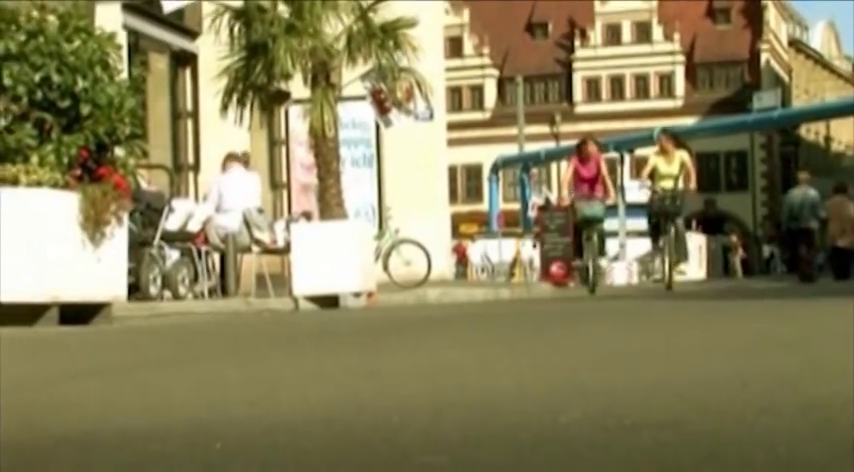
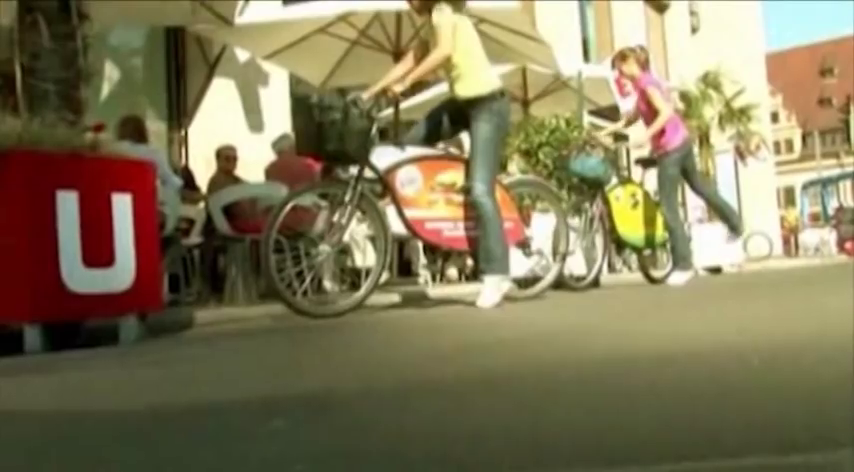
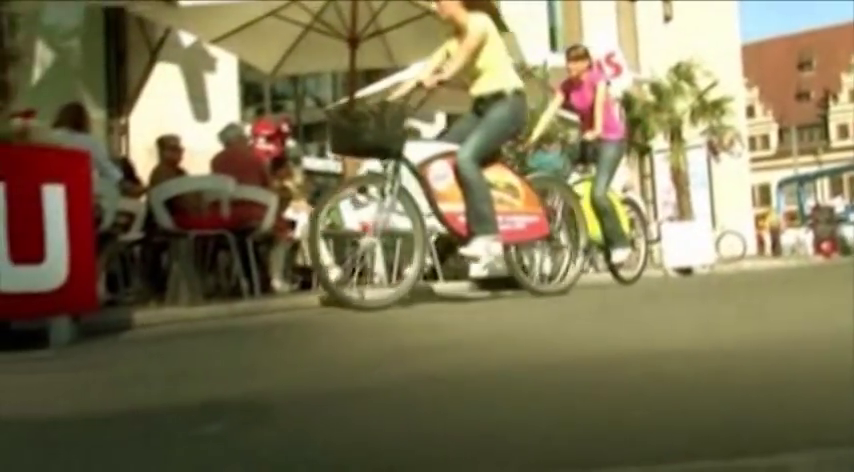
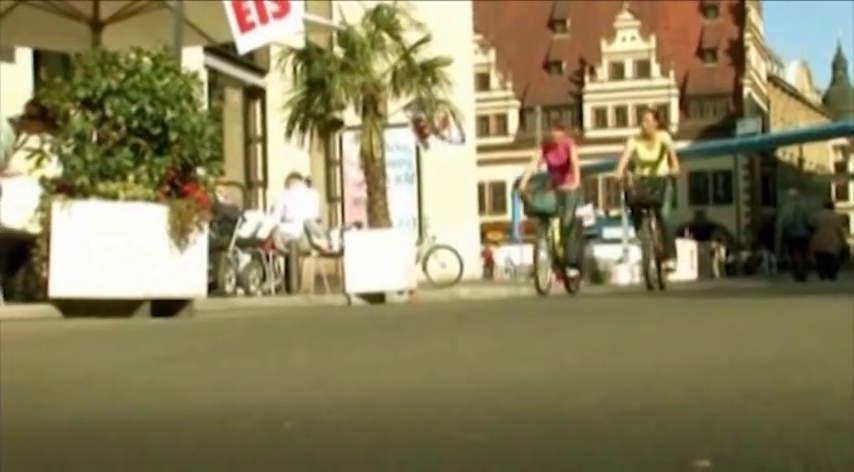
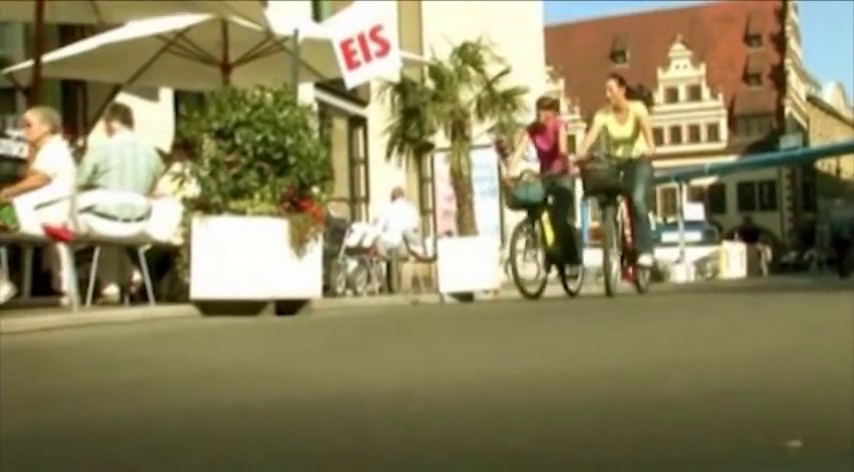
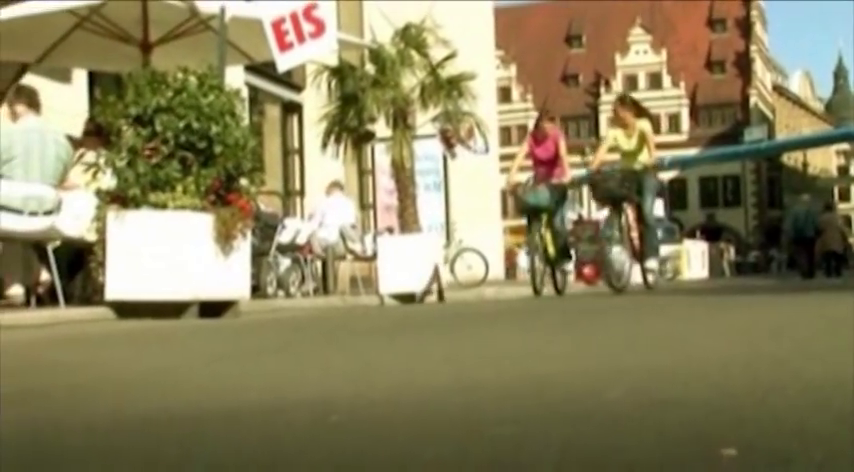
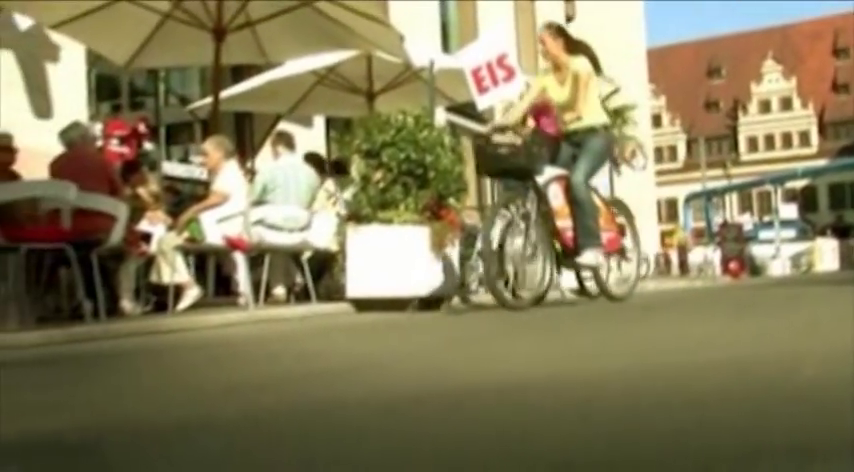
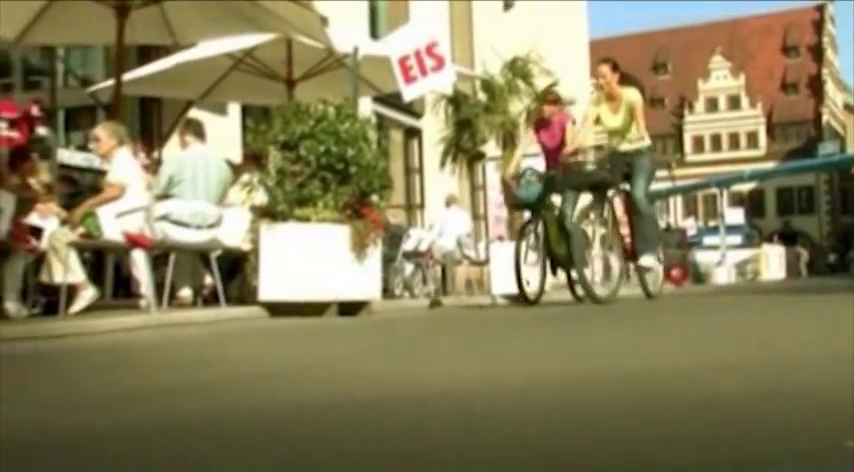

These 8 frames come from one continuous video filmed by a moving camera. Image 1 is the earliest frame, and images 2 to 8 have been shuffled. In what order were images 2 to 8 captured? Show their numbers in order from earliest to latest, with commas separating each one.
4, 6, 5, 8, 7, 3, 2
